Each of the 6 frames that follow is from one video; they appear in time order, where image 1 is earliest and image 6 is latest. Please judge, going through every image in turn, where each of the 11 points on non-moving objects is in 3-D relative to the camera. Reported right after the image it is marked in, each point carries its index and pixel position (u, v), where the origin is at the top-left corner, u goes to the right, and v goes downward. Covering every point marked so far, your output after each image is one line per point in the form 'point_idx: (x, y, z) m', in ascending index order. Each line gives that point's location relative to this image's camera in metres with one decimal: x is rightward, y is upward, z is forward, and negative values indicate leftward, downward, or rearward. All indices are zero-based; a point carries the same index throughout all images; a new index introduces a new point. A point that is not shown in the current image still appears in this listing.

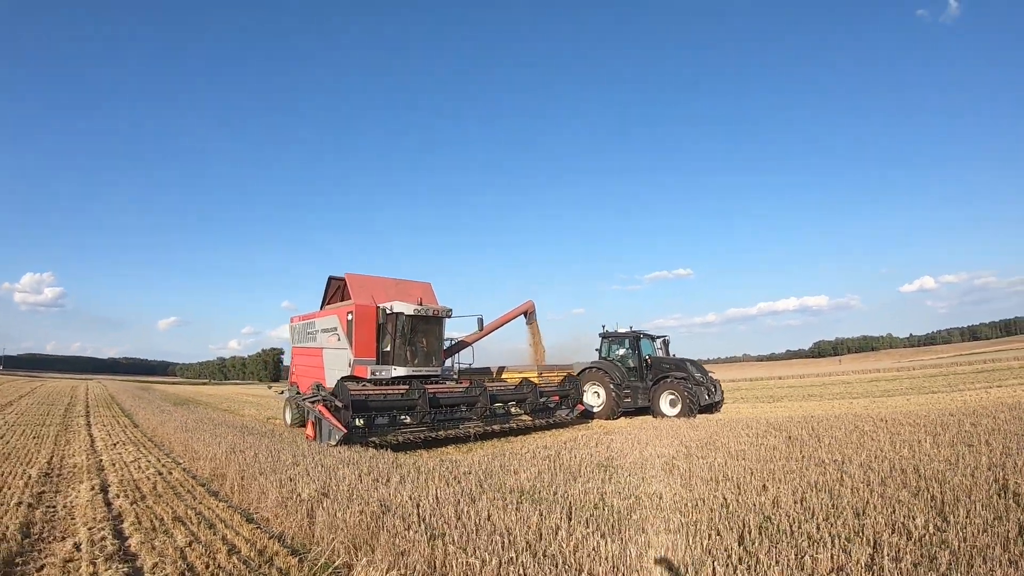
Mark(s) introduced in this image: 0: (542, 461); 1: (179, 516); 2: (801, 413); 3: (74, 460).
0: (+0.4, -2.3, +7.7) m
1: (-2.8, -1.9, +4.8) m
2: (+7.7, -3.3, +15.2) m
3: (-5.1, -2.0, +6.6) m
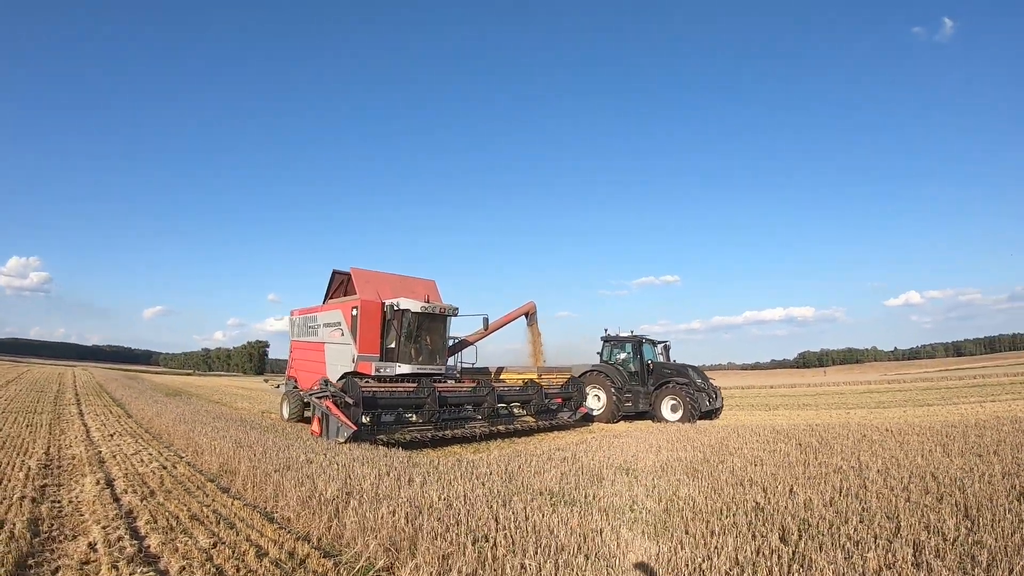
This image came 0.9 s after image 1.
0: (+0.6, -2.3, +7.5) m
1: (-2.5, -1.8, +4.4) m
2: (+7.8, -3.5, +15.1) m
3: (-4.8, -1.8, +6.2) m
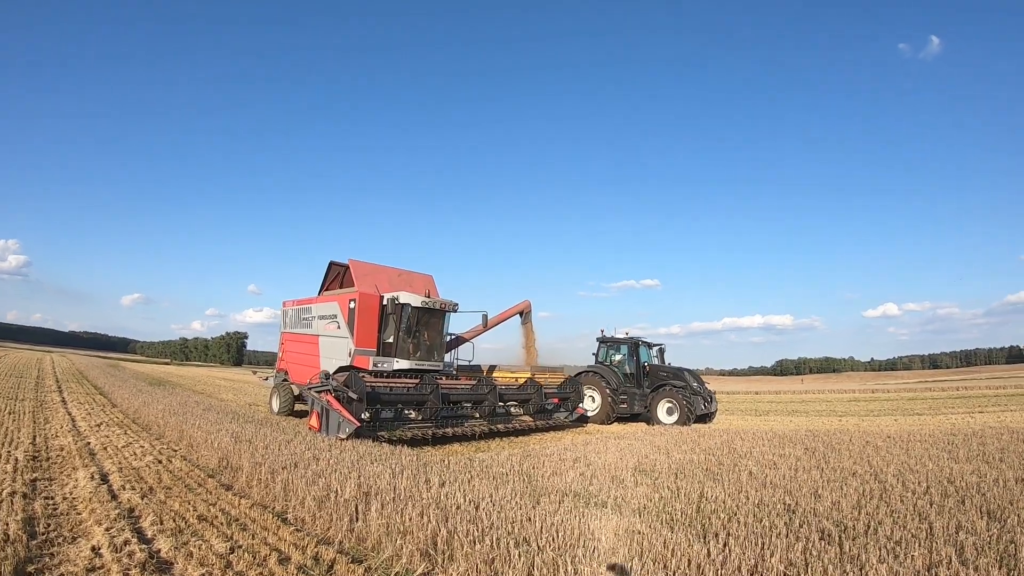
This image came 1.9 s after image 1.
0: (+0.8, -2.2, +7.2) m
1: (-2.2, -1.6, +4.1) m
2: (+7.6, -3.7, +15.0) m
3: (-4.6, -1.6, +5.8) m
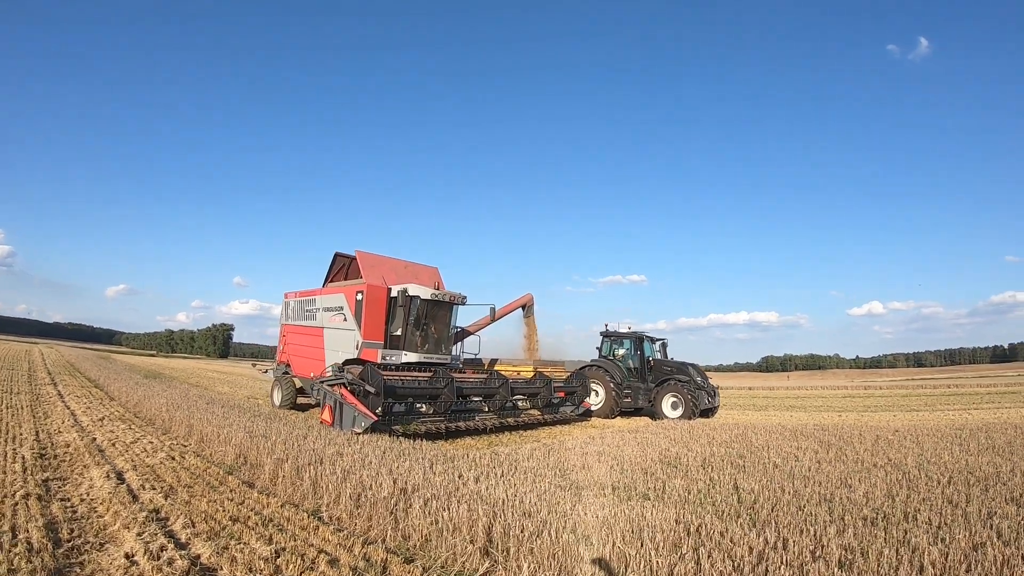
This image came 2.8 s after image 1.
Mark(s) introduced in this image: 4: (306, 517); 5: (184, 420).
0: (+1.1, -2.1, +7.0) m
1: (-1.9, -1.5, +3.8) m
2: (+7.7, -3.5, +14.9) m
3: (-4.3, -1.4, +5.4) m
4: (-1.4, -1.6, +3.9) m
5: (-4.2, -1.7, +7.2) m
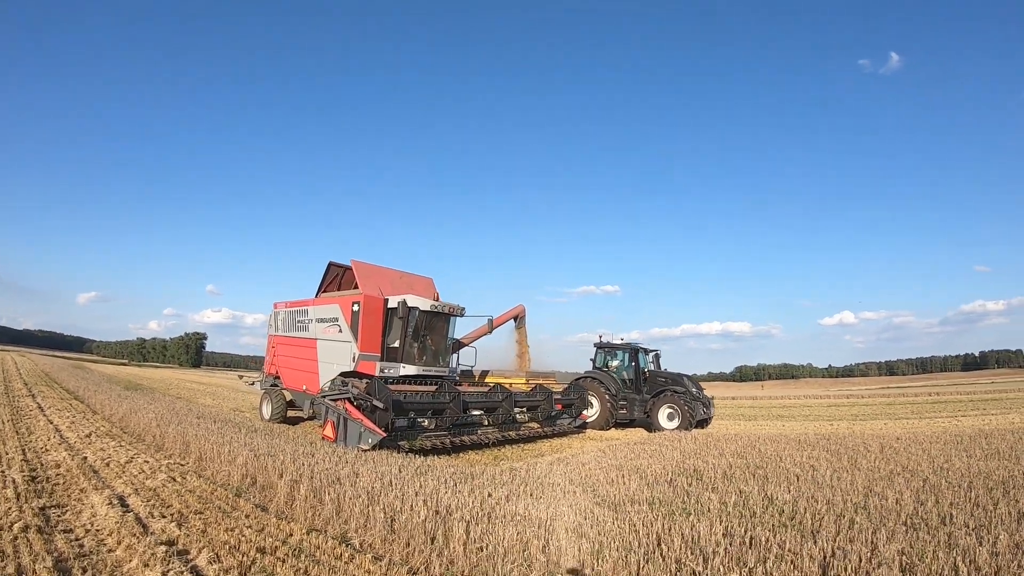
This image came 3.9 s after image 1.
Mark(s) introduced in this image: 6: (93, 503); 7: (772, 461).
0: (+1.3, -2.2, +6.7) m
1: (-1.5, -1.6, +3.4) m
2: (+7.6, -3.8, +14.9) m
3: (-4.0, -1.5, +5.0) m
4: (-1.1, -1.6, +3.5) m
5: (-4.0, -1.8, +6.8) m
6: (-2.8, -1.4, +3.8) m
7: (+3.8, -2.6, +8.2) m
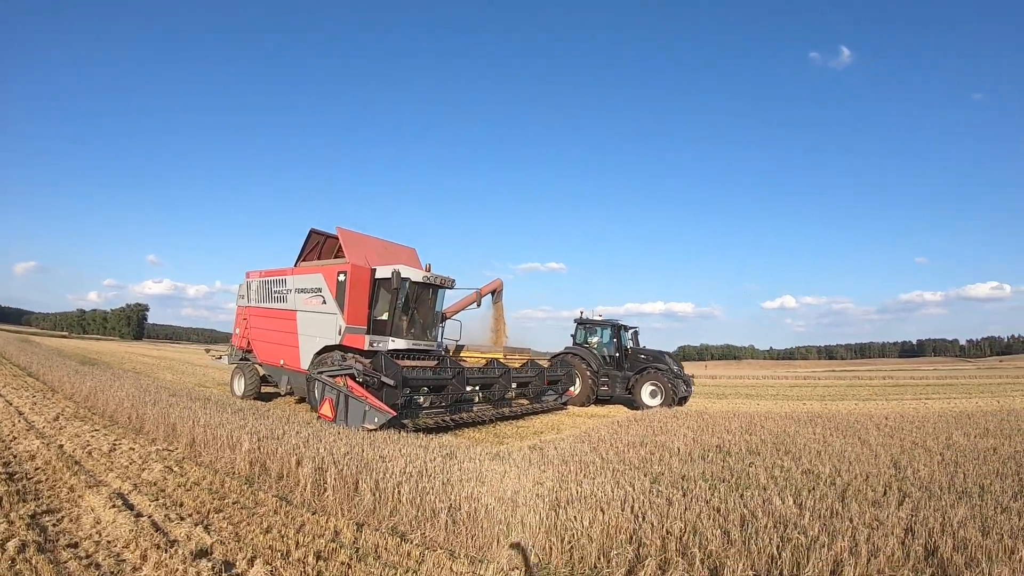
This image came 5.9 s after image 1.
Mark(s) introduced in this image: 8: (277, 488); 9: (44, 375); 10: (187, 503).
0: (+1.5, -1.9, +6.4) m
1: (-1.0, -1.4, +2.9) m
2: (+7.2, -3.3, +15.1) m
3: (-3.6, -1.2, +4.2) m
4: (-0.6, -1.4, +3.0) m
5: (-3.8, -1.4, +6.0) m
6: (-2.3, -1.2, +3.1) m
7: (+3.9, -2.3, +8.1) m
8: (-1.7, -1.5, +4.1) m
9: (-7.3, -1.3, +8.7) m
10: (-2.0, -1.3, +3.5) m
